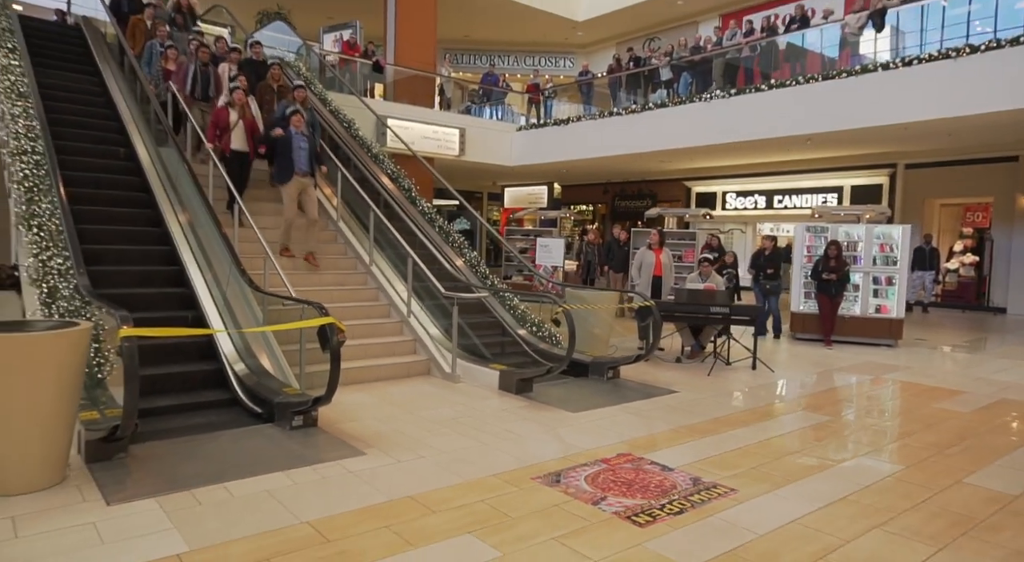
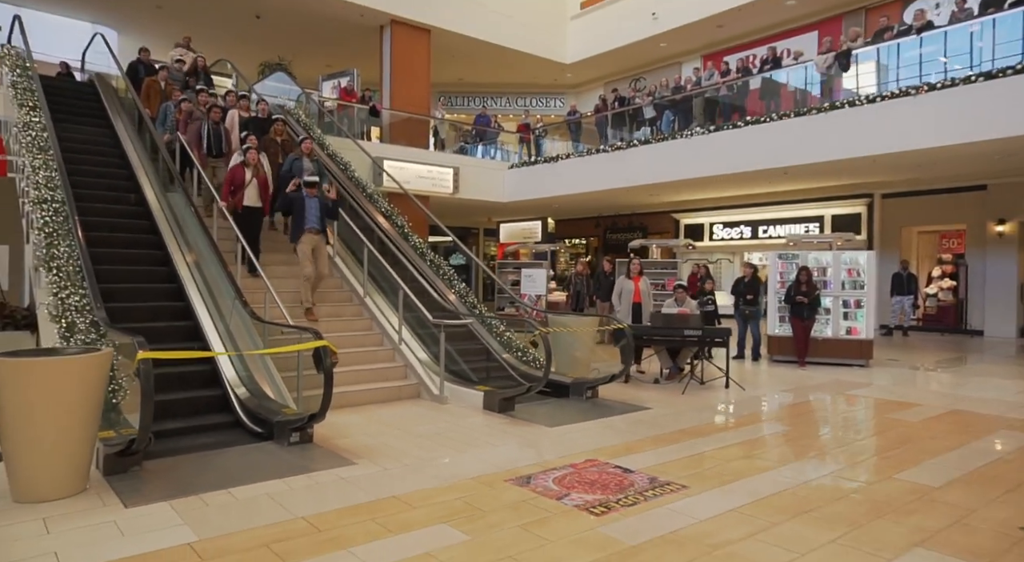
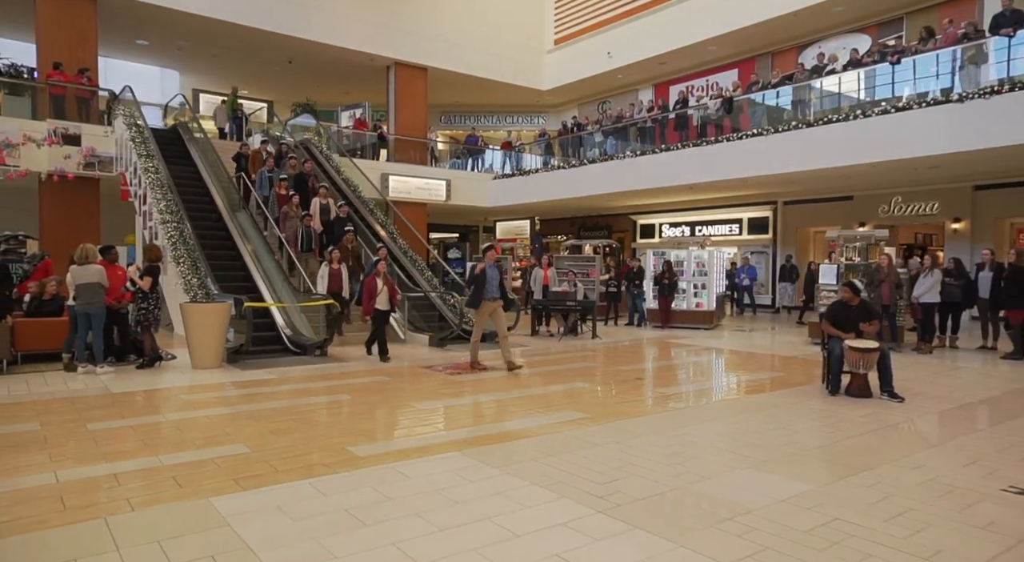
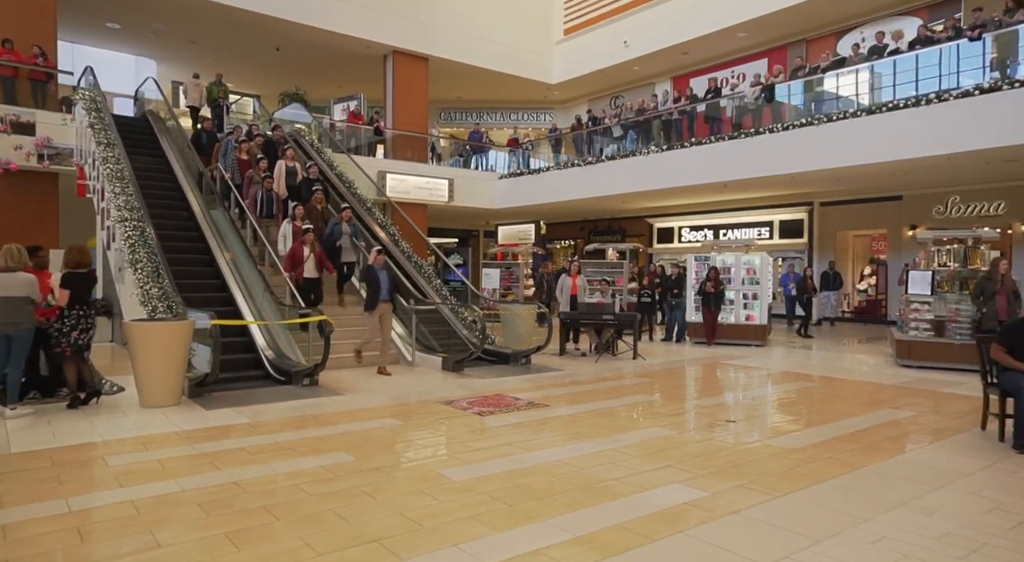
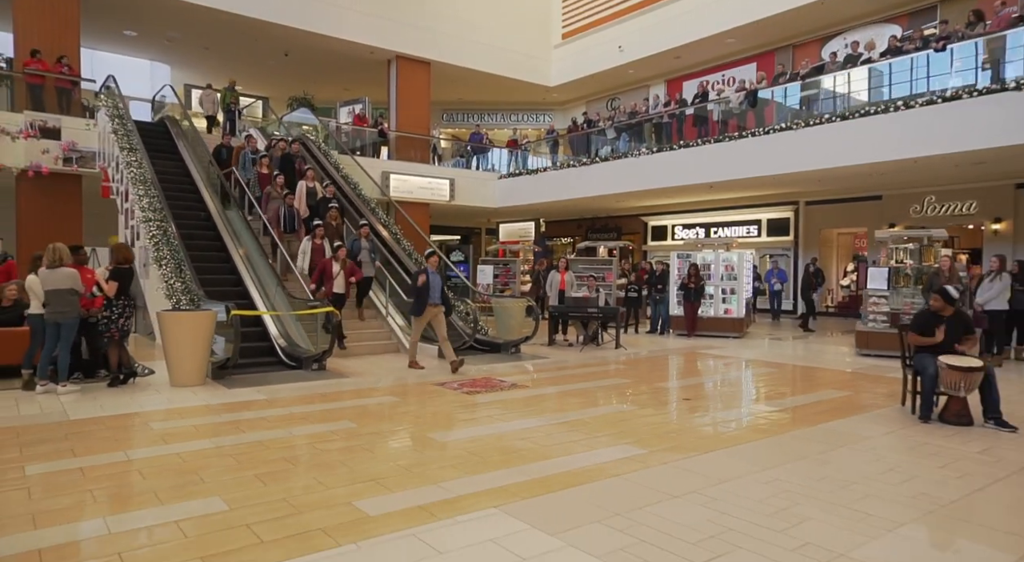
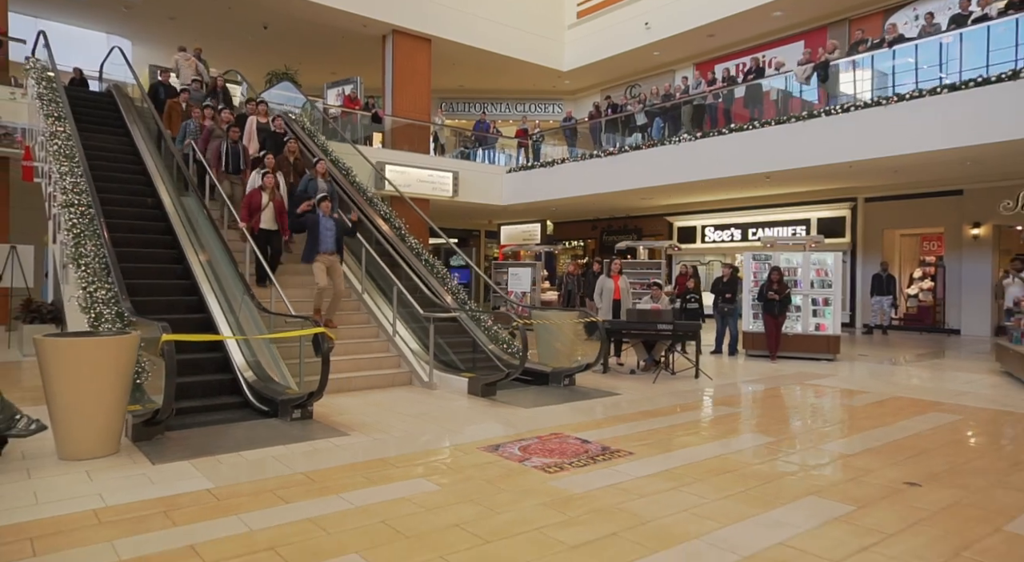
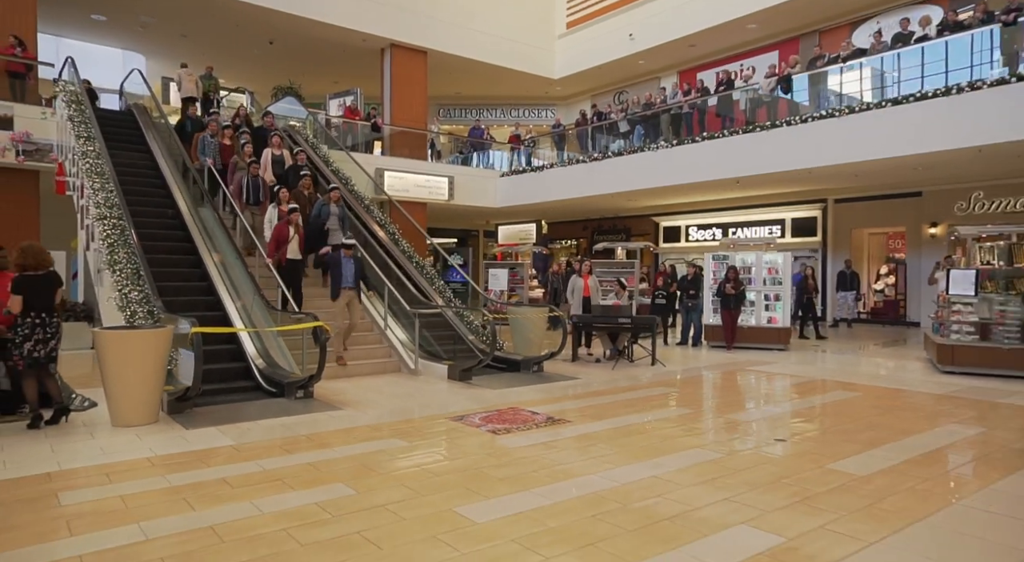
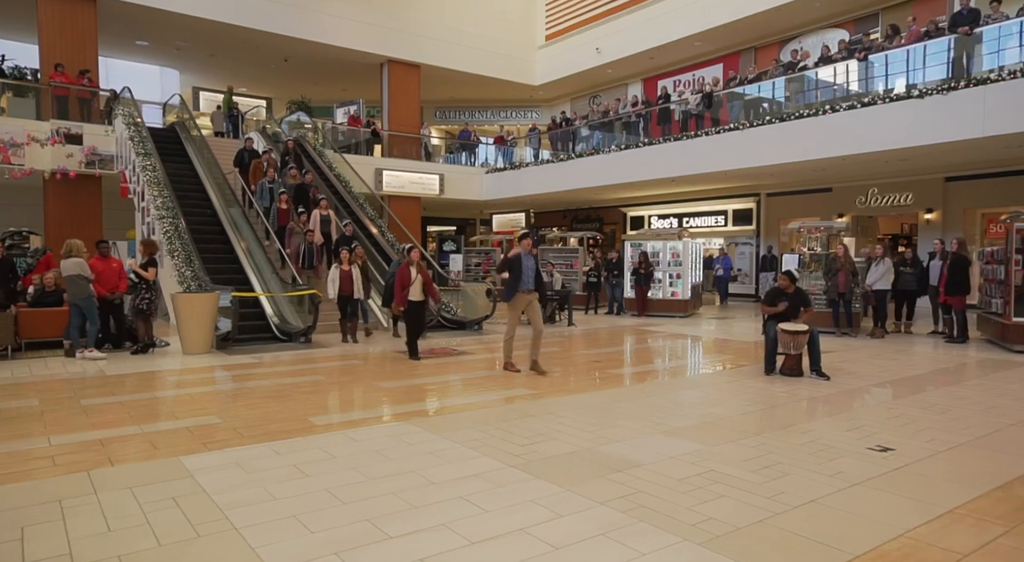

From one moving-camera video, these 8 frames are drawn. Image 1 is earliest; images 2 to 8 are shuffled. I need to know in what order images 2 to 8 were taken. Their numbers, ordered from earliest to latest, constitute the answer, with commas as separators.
2, 6, 7, 4, 5, 3, 8
